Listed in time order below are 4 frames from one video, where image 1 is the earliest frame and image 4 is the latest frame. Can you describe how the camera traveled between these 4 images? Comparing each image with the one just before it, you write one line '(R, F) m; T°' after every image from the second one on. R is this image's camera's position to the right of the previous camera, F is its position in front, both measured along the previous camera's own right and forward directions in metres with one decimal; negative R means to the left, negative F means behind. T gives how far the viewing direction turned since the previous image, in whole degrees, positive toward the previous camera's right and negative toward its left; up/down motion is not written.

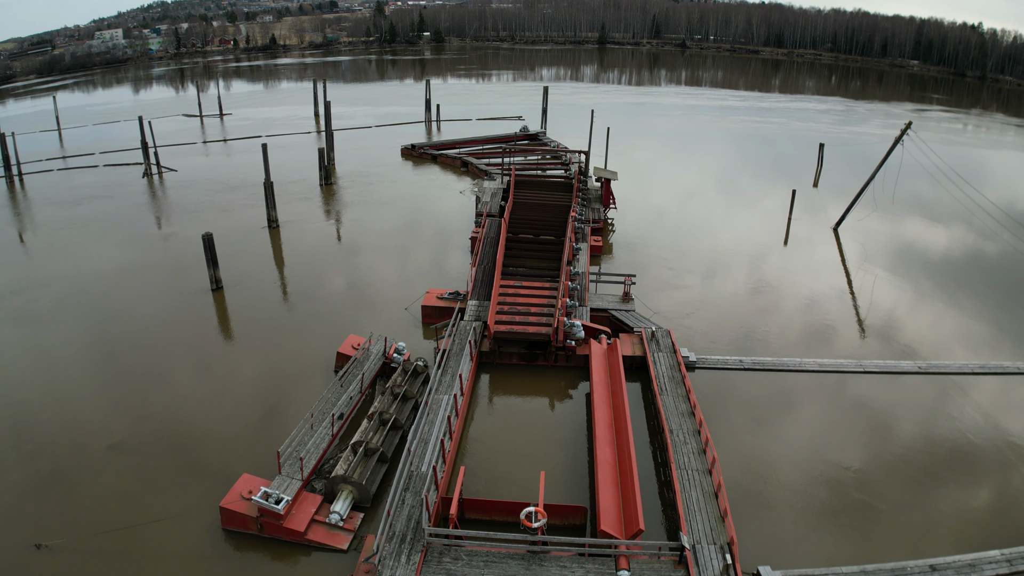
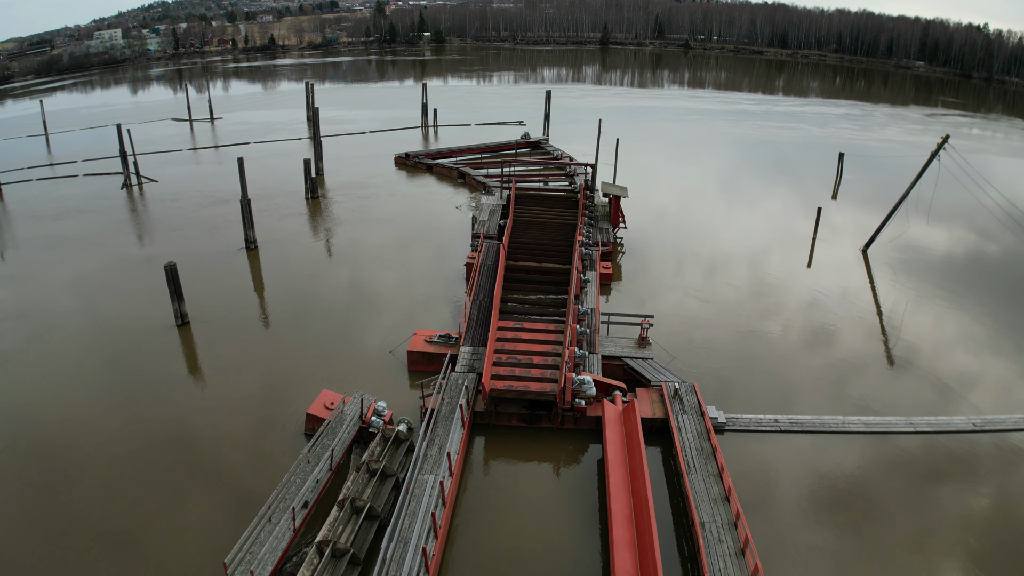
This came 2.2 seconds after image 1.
(0.0, +0.8) m; 0°
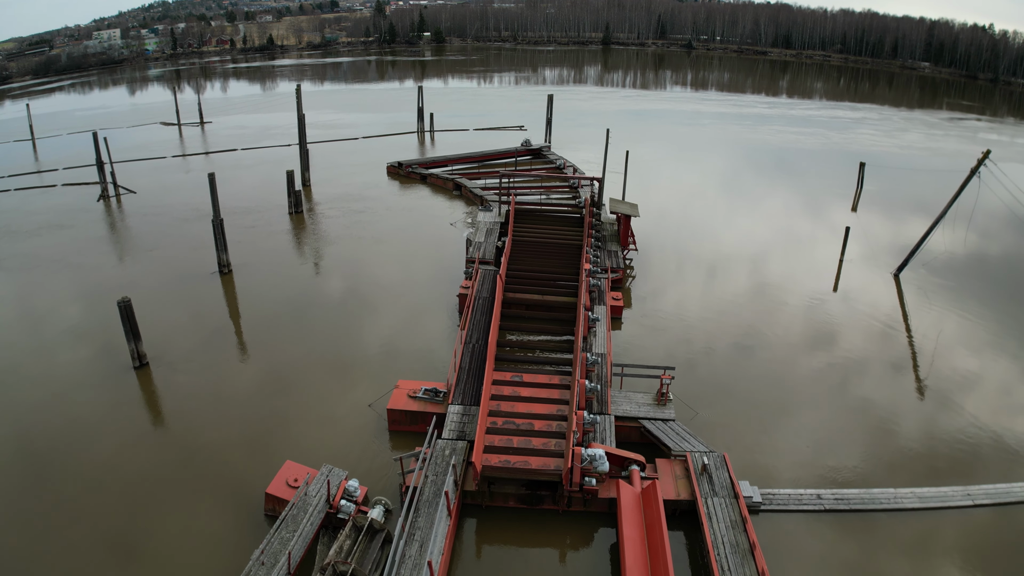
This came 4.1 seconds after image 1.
(0.0, +0.8) m; 0°
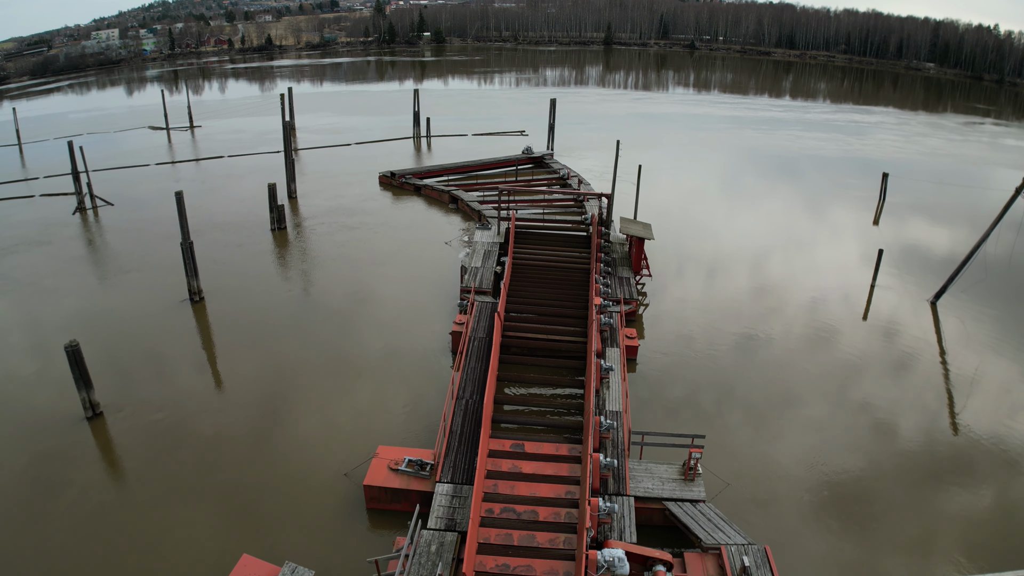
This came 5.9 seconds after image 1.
(0.0, +0.7) m; 0°
